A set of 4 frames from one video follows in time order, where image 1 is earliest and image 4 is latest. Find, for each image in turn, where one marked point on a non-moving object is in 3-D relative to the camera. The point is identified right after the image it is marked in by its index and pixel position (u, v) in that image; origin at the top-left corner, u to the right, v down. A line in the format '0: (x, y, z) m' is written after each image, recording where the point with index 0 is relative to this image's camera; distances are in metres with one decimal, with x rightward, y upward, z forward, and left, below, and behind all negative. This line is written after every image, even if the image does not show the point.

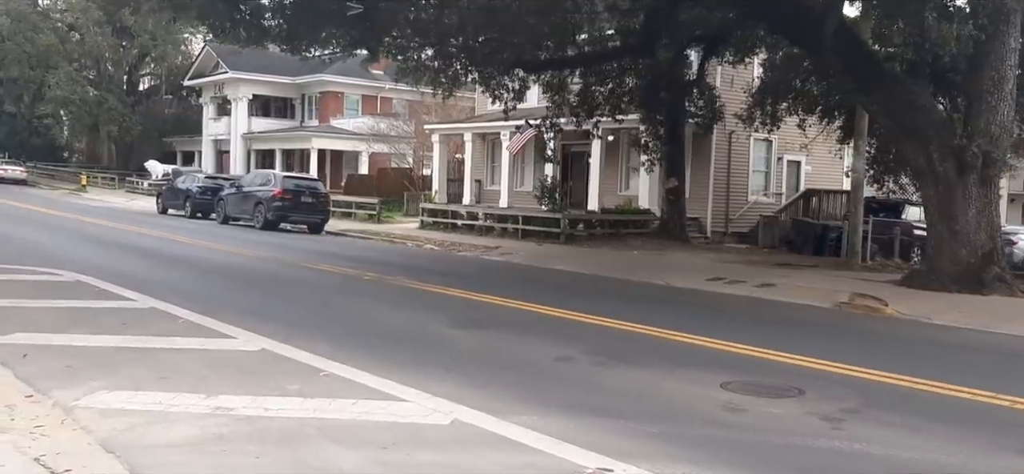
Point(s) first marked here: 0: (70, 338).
0: (-3.7, -0.8, +7.8) m
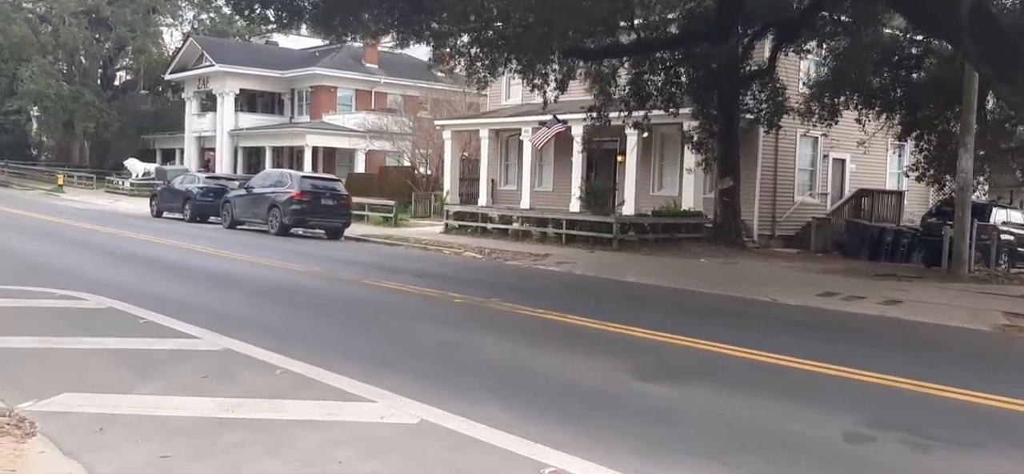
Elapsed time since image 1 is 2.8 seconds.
0: (-2.3, -1.0, +5.7) m
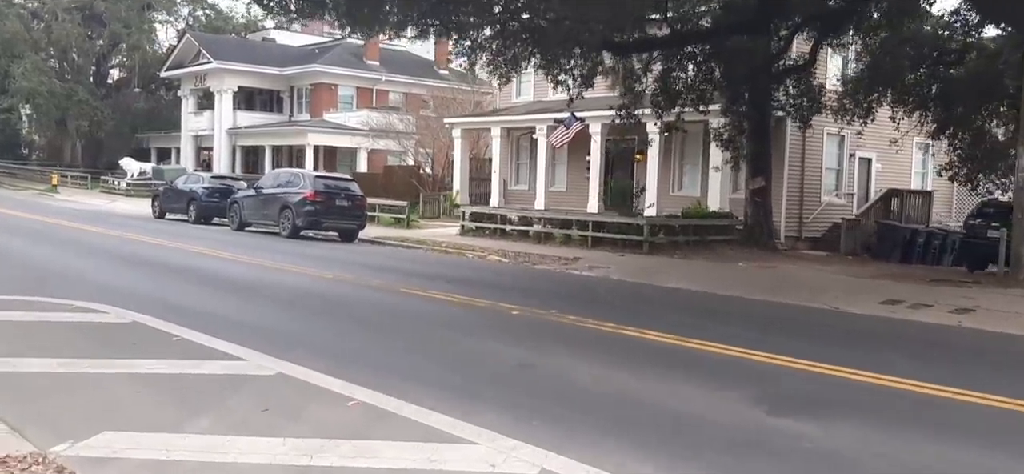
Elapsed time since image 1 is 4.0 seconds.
0: (-1.7, -1.1, +4.8) m
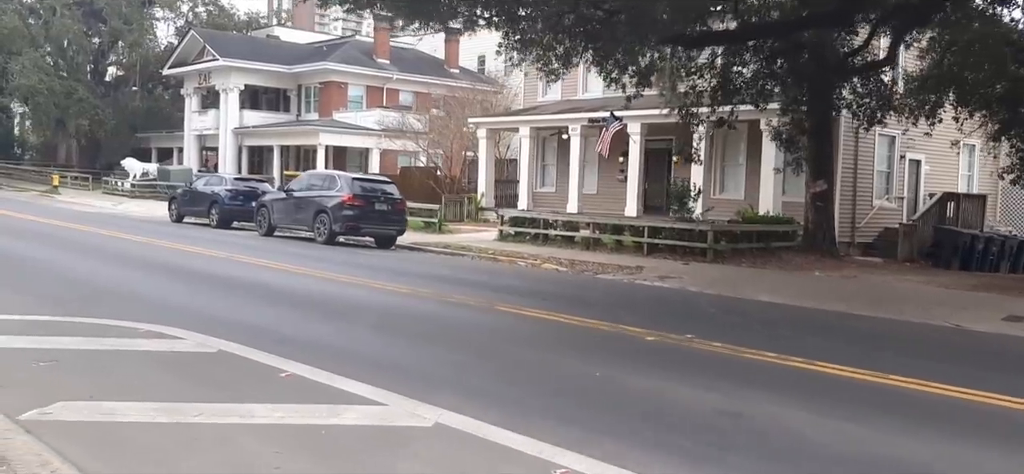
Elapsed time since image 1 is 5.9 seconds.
0: (-0.5, -1.2, +3.7) m
